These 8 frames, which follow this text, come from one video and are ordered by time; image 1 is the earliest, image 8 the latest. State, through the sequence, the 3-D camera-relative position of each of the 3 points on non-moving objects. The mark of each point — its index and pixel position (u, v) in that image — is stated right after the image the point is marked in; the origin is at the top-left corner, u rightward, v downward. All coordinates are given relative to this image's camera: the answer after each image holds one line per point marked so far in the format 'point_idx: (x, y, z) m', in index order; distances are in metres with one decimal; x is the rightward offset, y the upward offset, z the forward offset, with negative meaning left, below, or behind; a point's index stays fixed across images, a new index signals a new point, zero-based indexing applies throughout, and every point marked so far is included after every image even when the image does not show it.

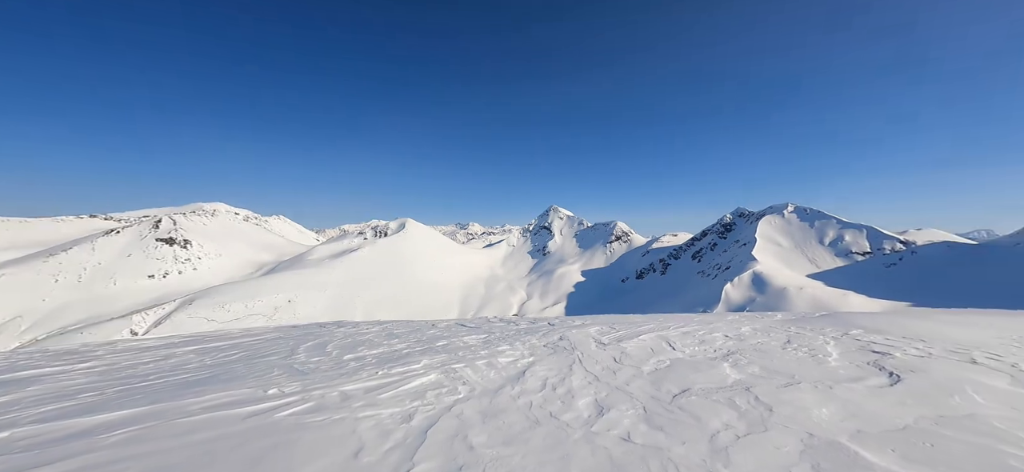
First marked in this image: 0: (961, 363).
0: (+10.0, -3.1, +8.8) m
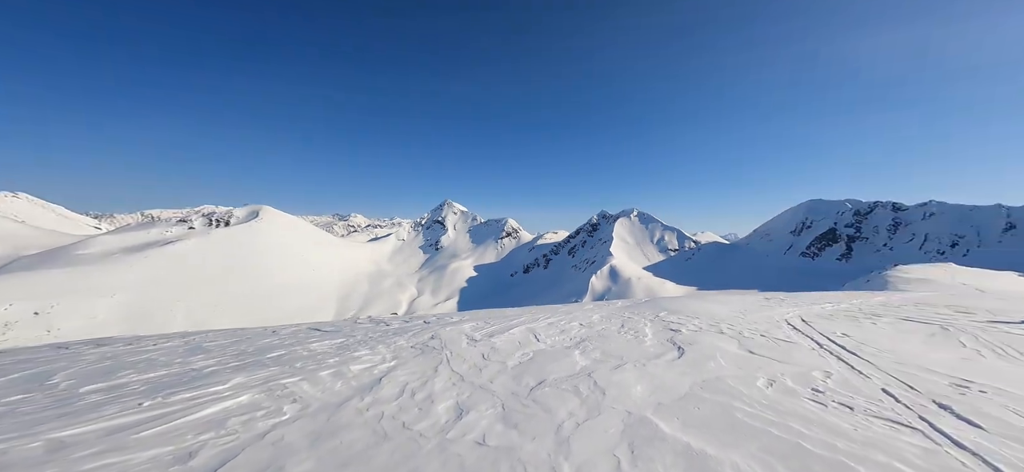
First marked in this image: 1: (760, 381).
0: (+6.4, -3.1, +11.0) m
1: (+5.2, -3.1, +7.6) m
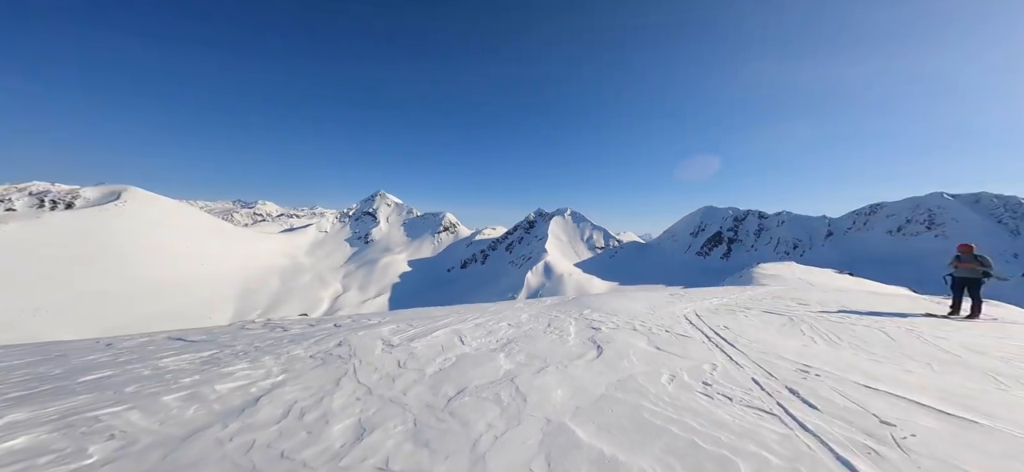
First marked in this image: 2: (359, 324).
0: (+4.0, -3.1, +11.5) m
1: (+3.5, -3.1, +7.9) m
2: (-5.3, -3.0, +12.3) m
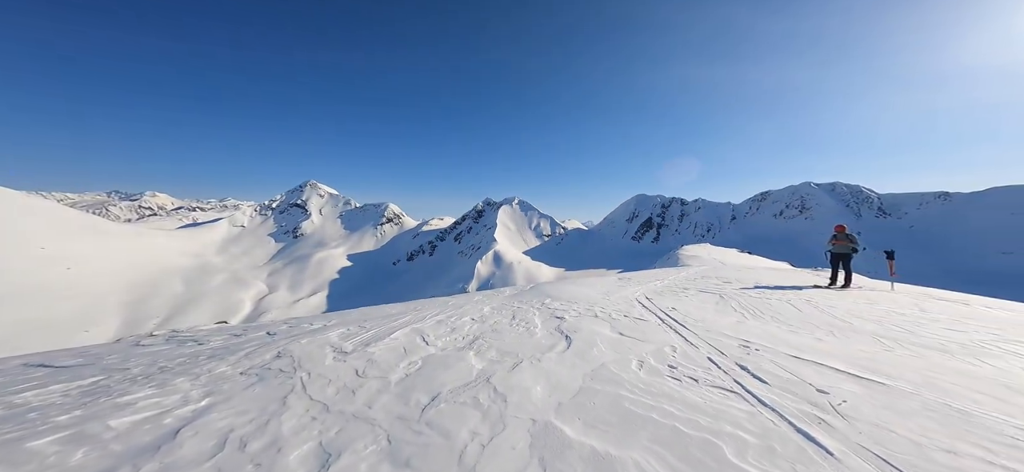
0: (+2.8, -2.8, +11.7) m
1: (+2.9, -2.9, +8.0) m
2: (-6.5, -2.9, +11.0) m
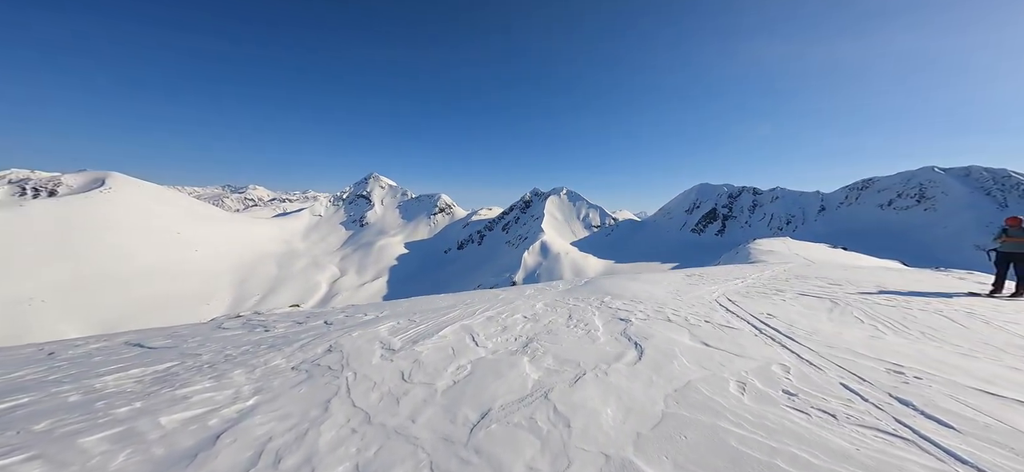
0: (+4.5, -2.5, +10.2) m
1: (+4.0, -2.8, +6.5) m
2: (-4.8, -2.6, +10.8) m
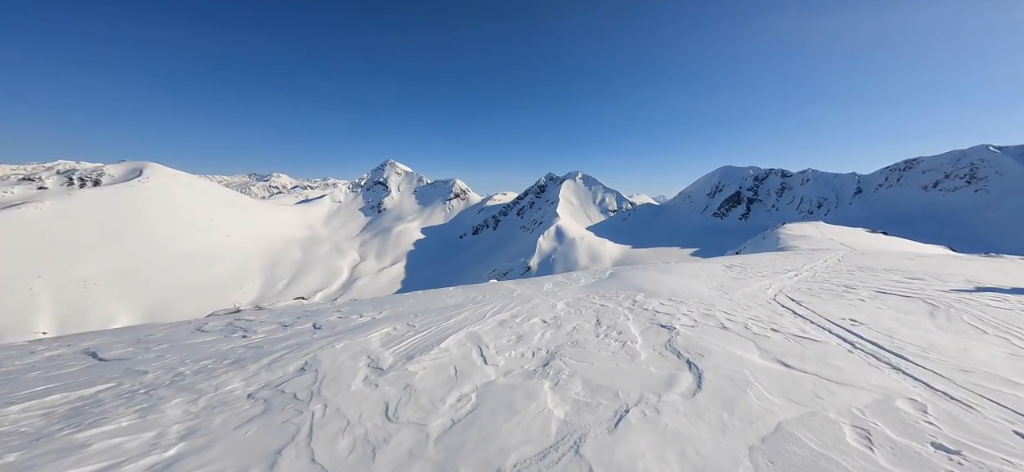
0: (+4.9, -2.3, +8.2) m
1: (+4.3, -2.6, +4.6) m
2: (-4.4, -2.3, +9.2) m
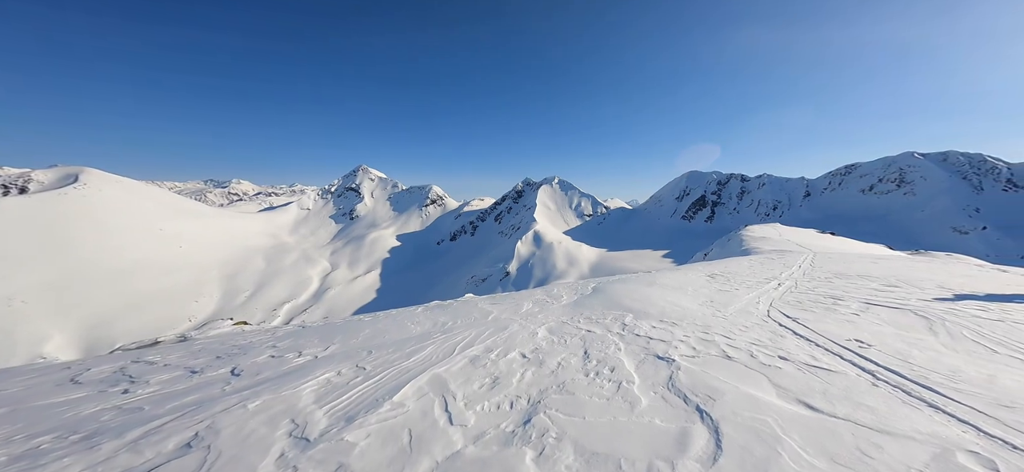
0: (+4.4, -2.6, +7.1) m
1: (+4.0, -2.9, +3.4) m
2: (-4.9, -2.7, +7.5) m
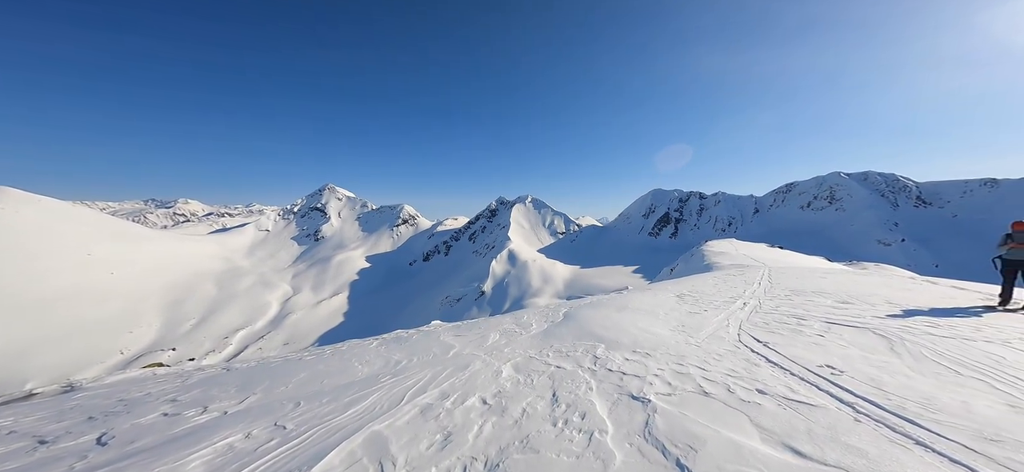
0: (+3.6, -3.1, +6.5) m
1: (+3.5, -3.2, +2.8) m
2: (-5.7, -3.4, +6.1) m
